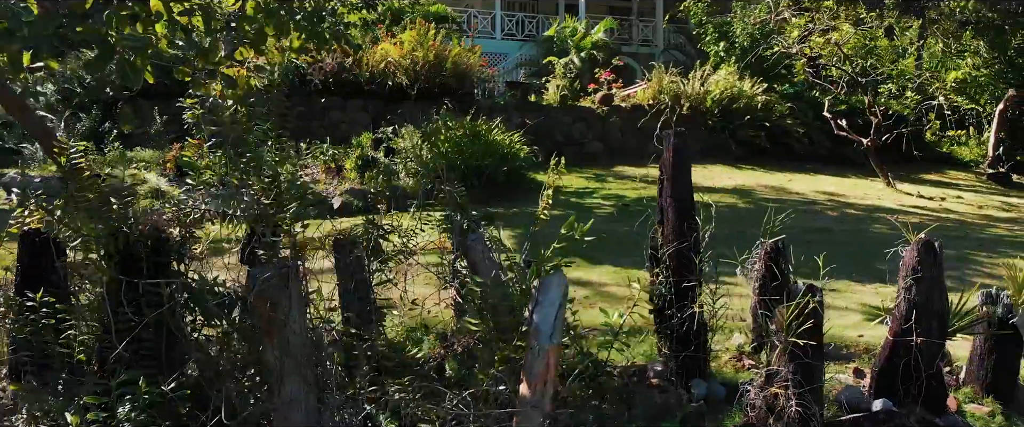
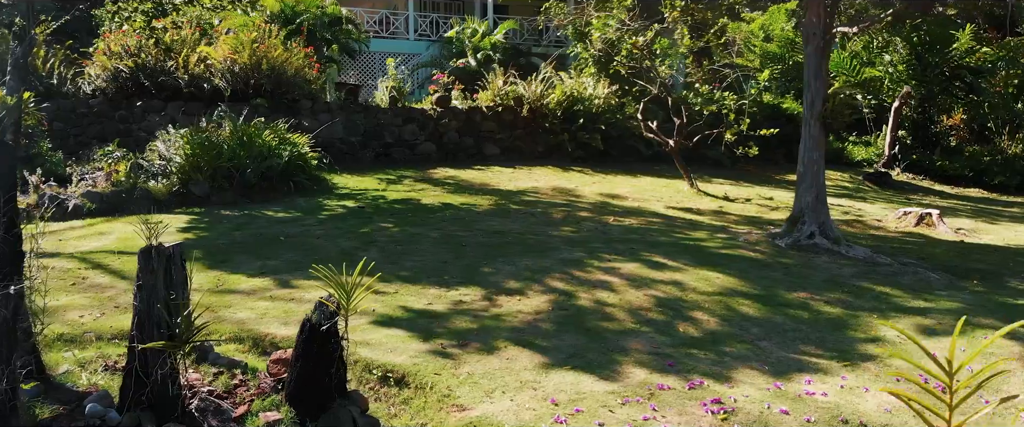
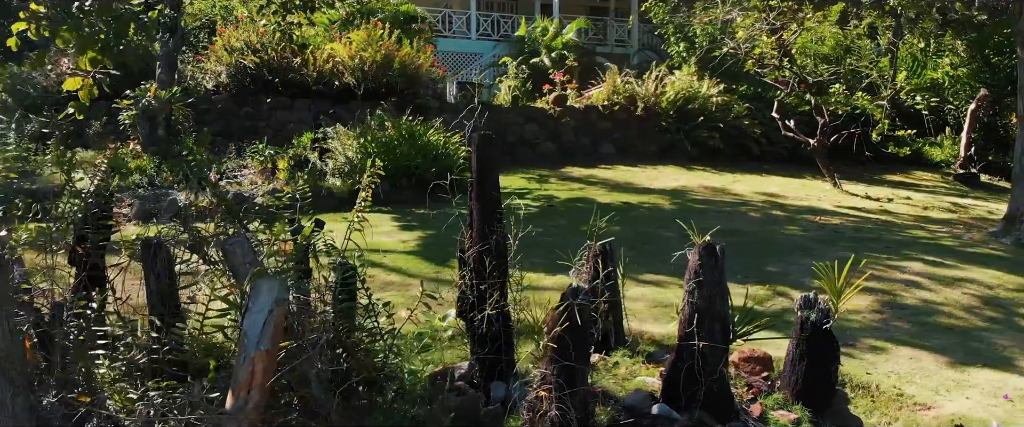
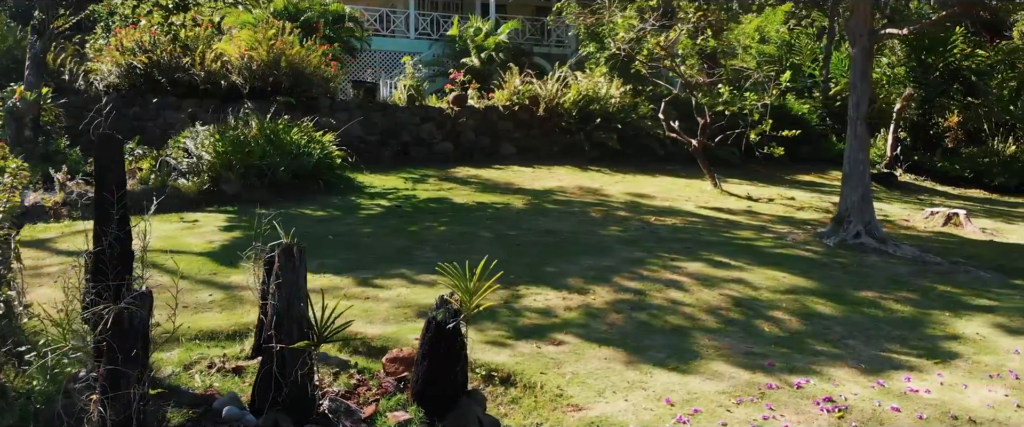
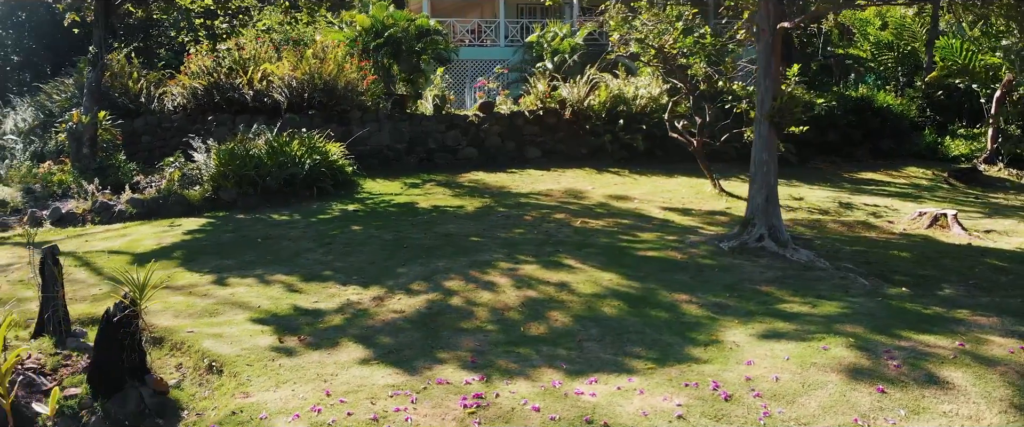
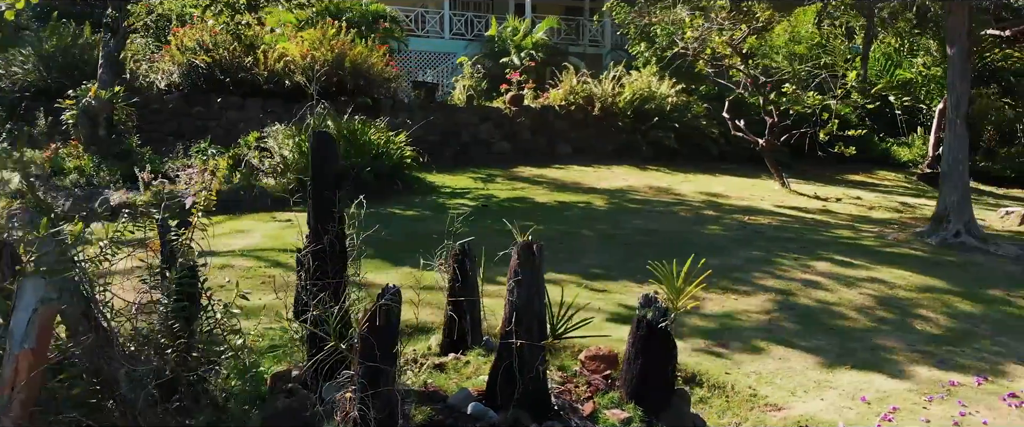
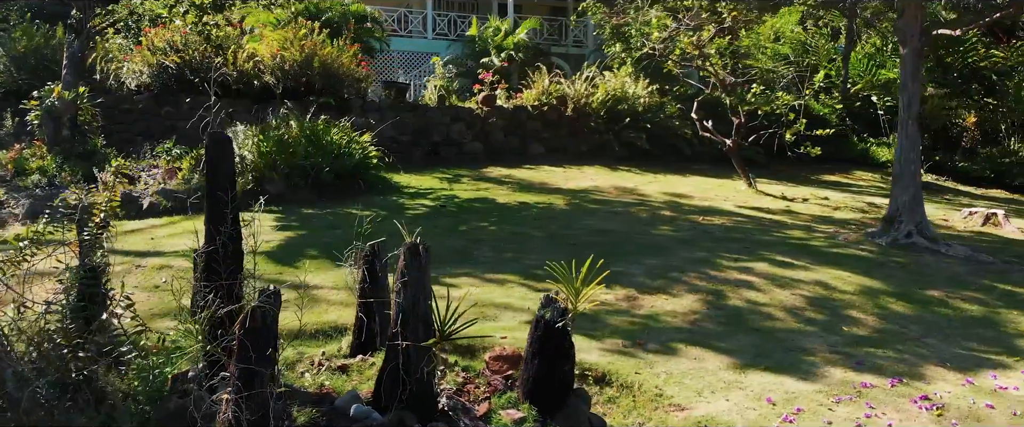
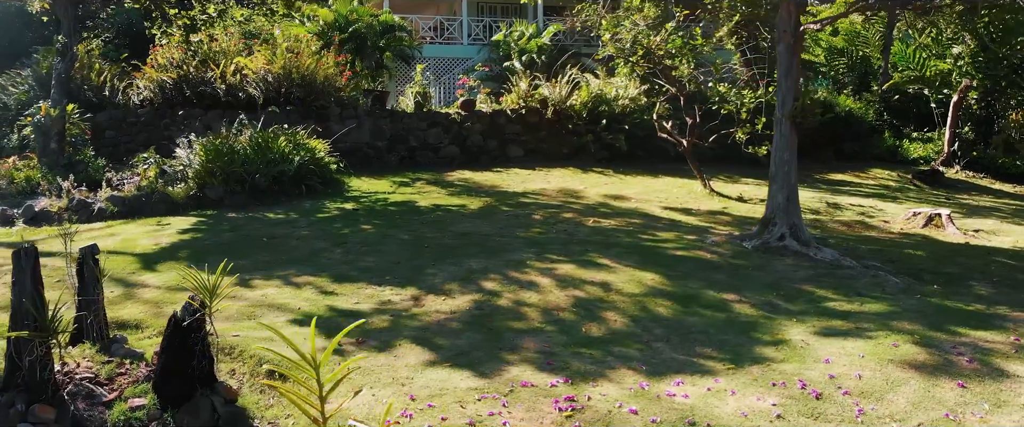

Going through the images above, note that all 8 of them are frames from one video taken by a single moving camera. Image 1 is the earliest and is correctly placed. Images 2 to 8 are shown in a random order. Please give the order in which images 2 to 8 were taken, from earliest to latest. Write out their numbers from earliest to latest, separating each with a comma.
3, 6, 7, 4, 2, 8, 5
